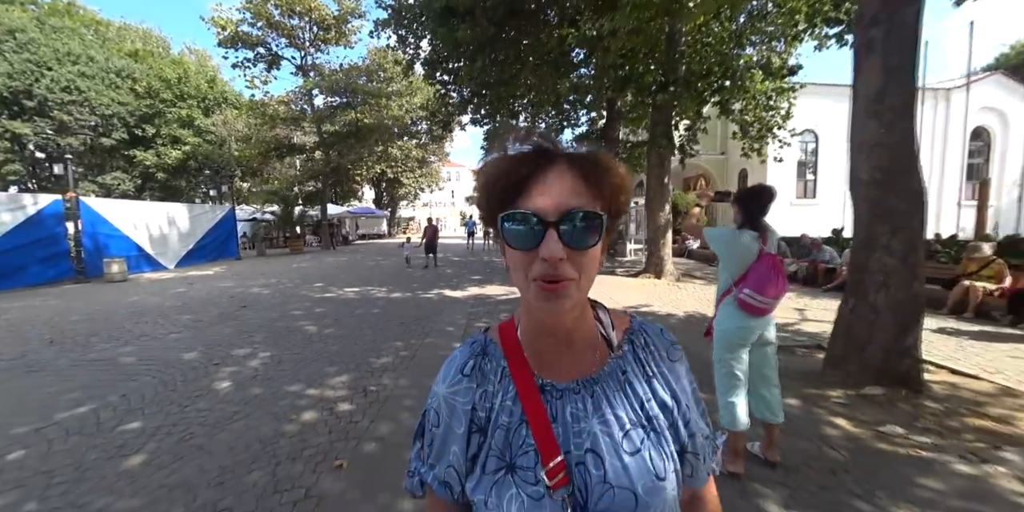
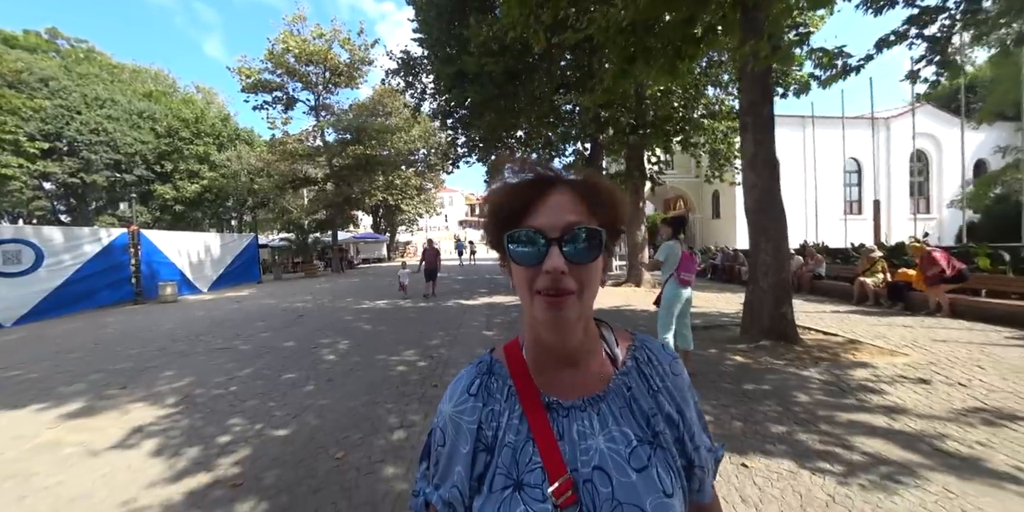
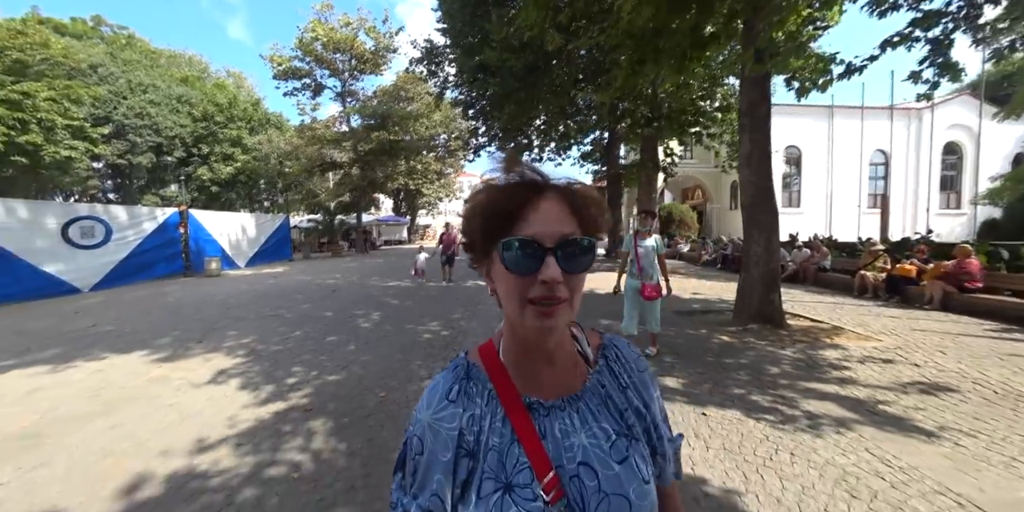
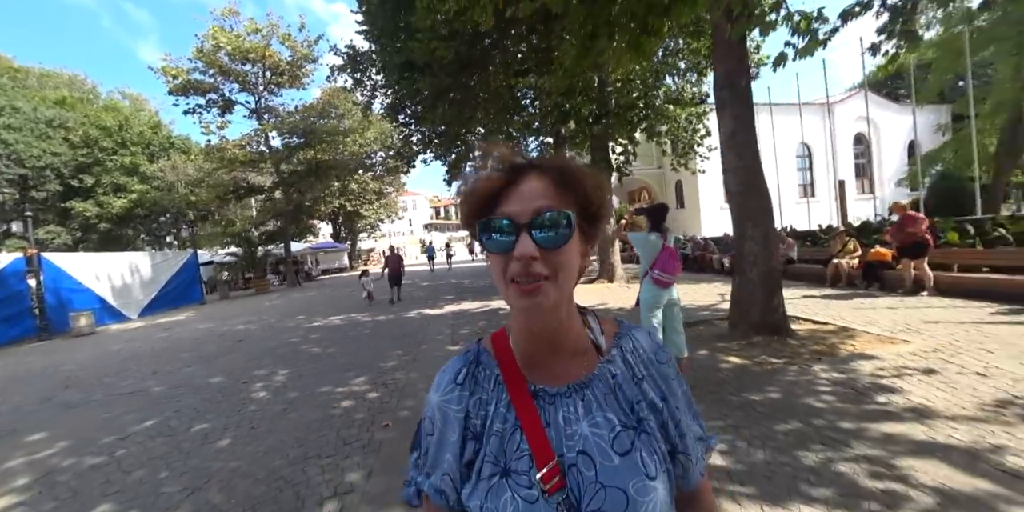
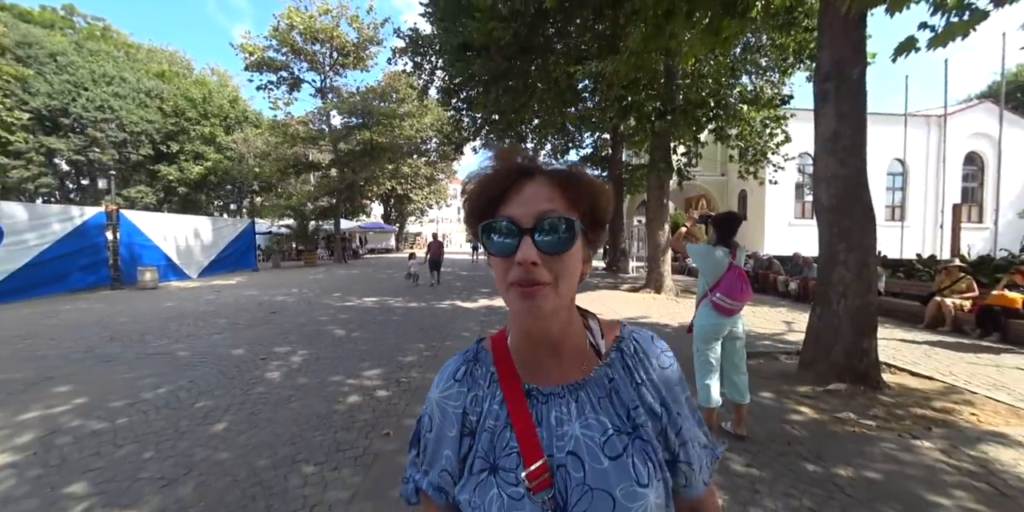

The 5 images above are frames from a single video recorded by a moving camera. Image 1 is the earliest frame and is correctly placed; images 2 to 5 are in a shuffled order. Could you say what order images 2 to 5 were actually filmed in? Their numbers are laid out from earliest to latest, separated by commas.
5, 4, 2, 3
